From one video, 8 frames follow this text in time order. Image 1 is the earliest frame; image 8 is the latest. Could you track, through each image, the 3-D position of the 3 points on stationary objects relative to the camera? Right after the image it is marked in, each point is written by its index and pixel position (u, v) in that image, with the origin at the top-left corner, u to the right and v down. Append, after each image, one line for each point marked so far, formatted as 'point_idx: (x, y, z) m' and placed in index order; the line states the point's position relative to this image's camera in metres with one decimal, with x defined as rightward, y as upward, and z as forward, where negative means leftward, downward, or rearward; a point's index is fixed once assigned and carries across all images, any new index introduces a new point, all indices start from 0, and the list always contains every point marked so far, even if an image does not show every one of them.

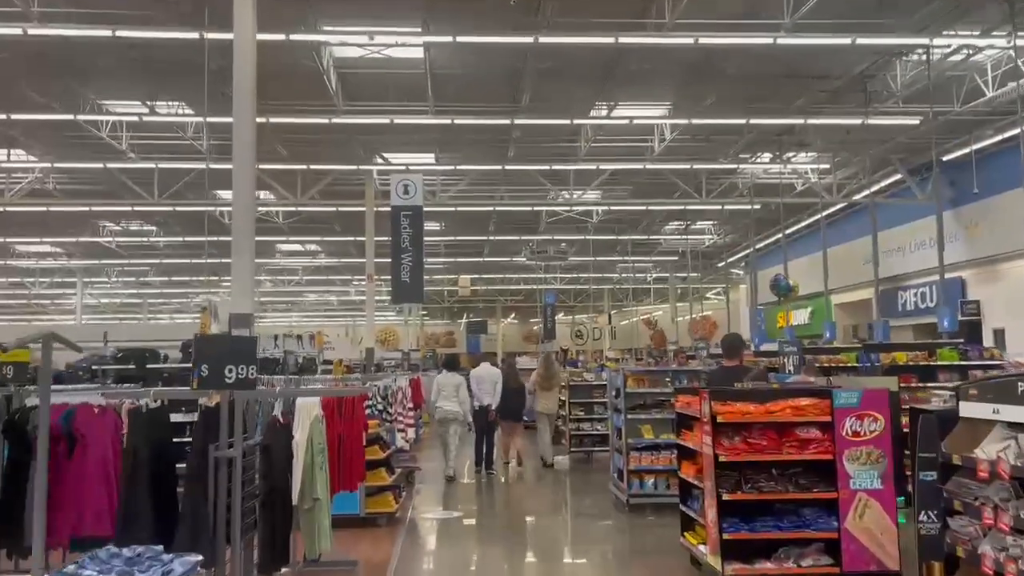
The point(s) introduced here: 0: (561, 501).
0: (+0.5, -2.4, +8.5) m
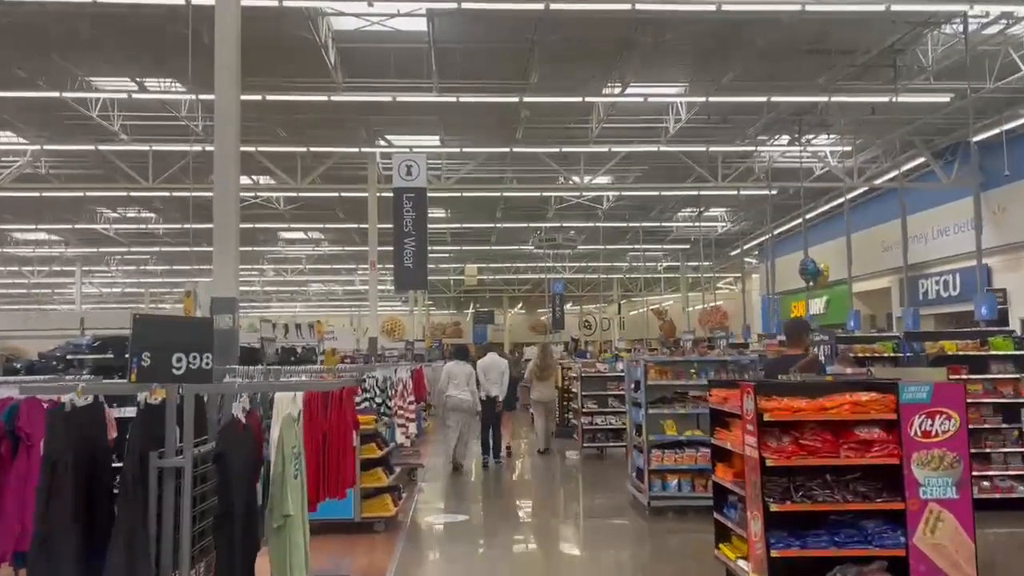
0: (+0.6, -2.2, +7.9) m
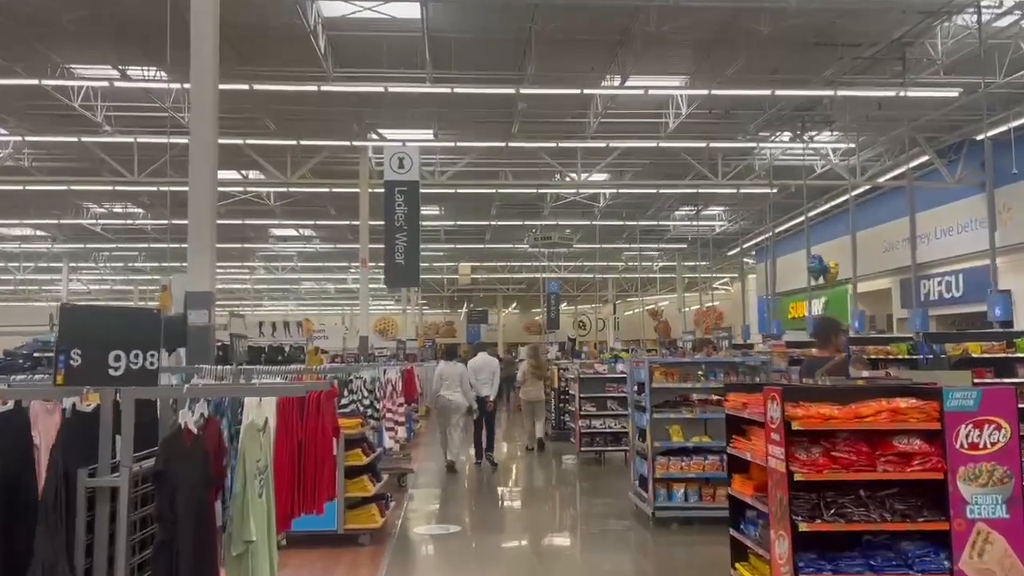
0: (+0.6, -2.2, +7.6) m
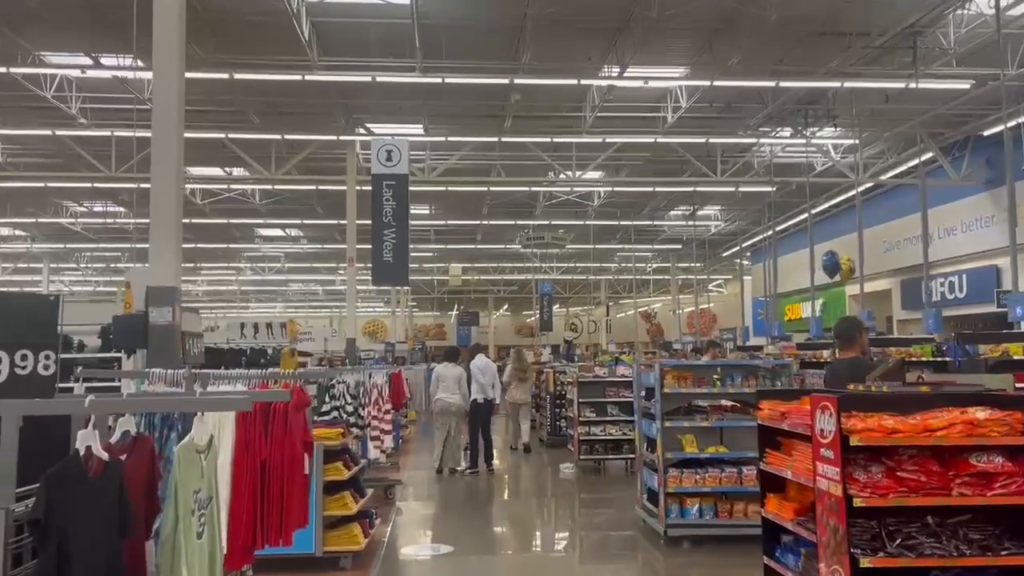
0: (+0.5, -2.2, +7.1) m
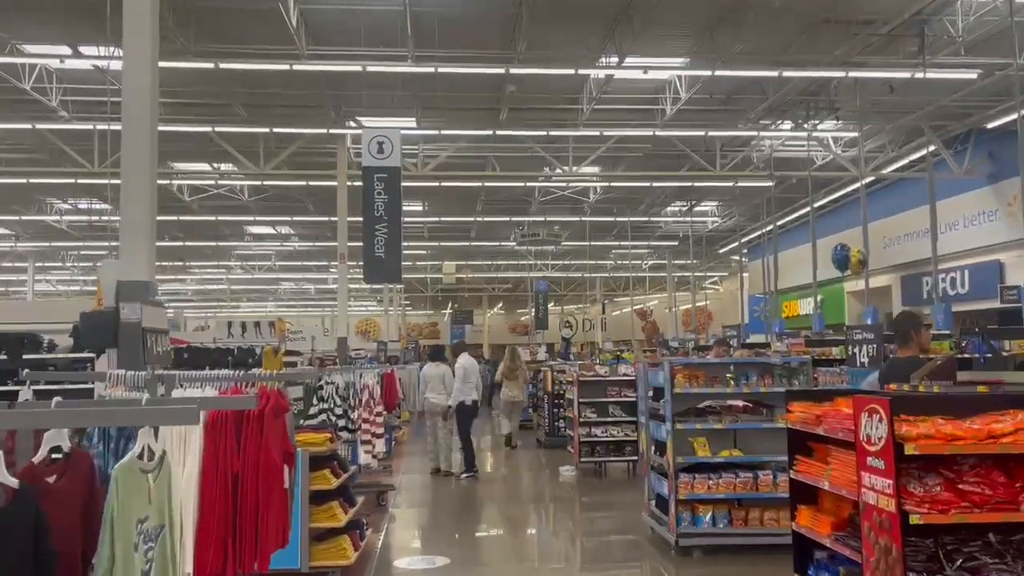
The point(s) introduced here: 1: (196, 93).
0: (+0.5, -2.1, +6.8) m
1: (-4.9, +3.0, +11.7) m
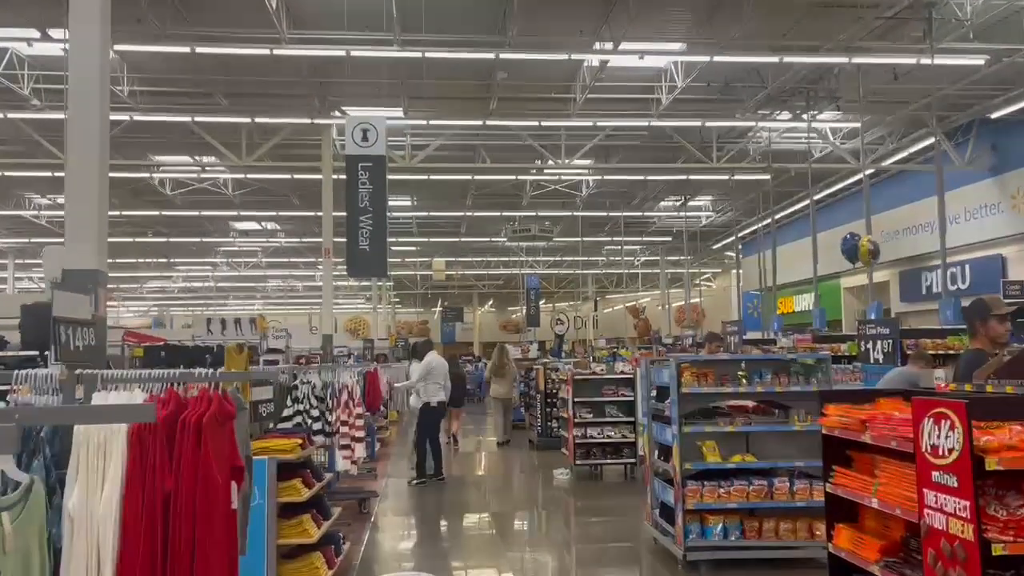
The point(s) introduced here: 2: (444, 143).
0: (+0.5, -2.1, +6.4) m
1: (-5.0, +3.1, +11.2) m
2: (-1.2, +2.6, +13.6) m
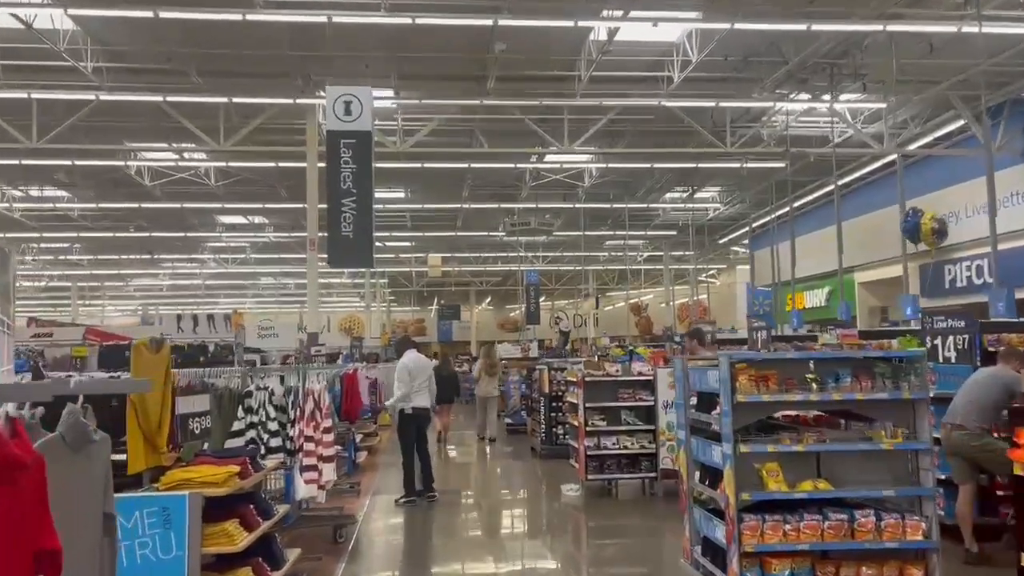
0: (+0.5, -2.0, +5.5) m
1: (-5.0, +3.2, +10.3) m
2: (-1.2, +2.7, +12.7) m
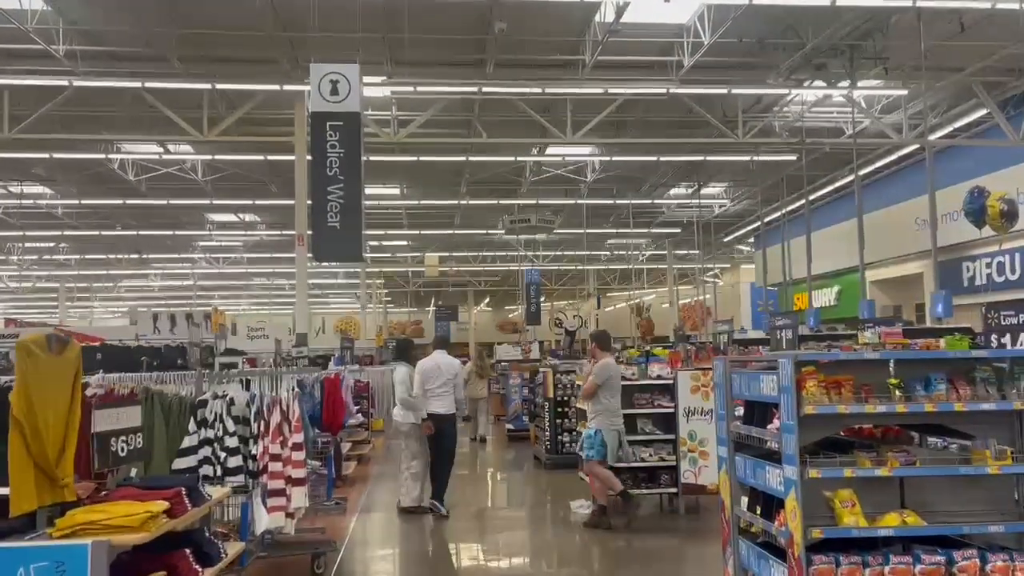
0: (+0.5, -1.9, +4.9) m
1: (-5.0, +3.2, +9.6) m
2: (-1.2, +2.7, +12.0) m
